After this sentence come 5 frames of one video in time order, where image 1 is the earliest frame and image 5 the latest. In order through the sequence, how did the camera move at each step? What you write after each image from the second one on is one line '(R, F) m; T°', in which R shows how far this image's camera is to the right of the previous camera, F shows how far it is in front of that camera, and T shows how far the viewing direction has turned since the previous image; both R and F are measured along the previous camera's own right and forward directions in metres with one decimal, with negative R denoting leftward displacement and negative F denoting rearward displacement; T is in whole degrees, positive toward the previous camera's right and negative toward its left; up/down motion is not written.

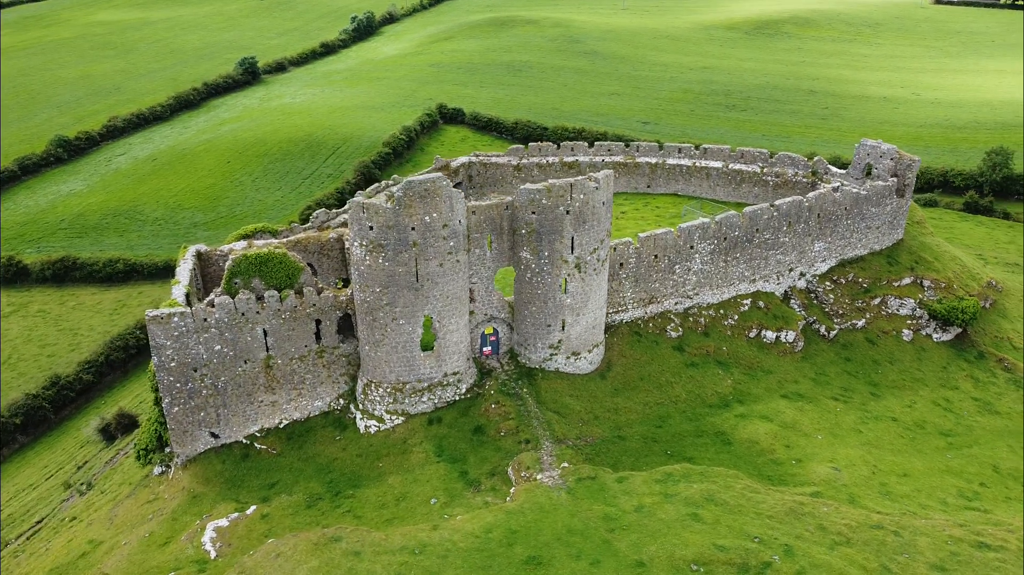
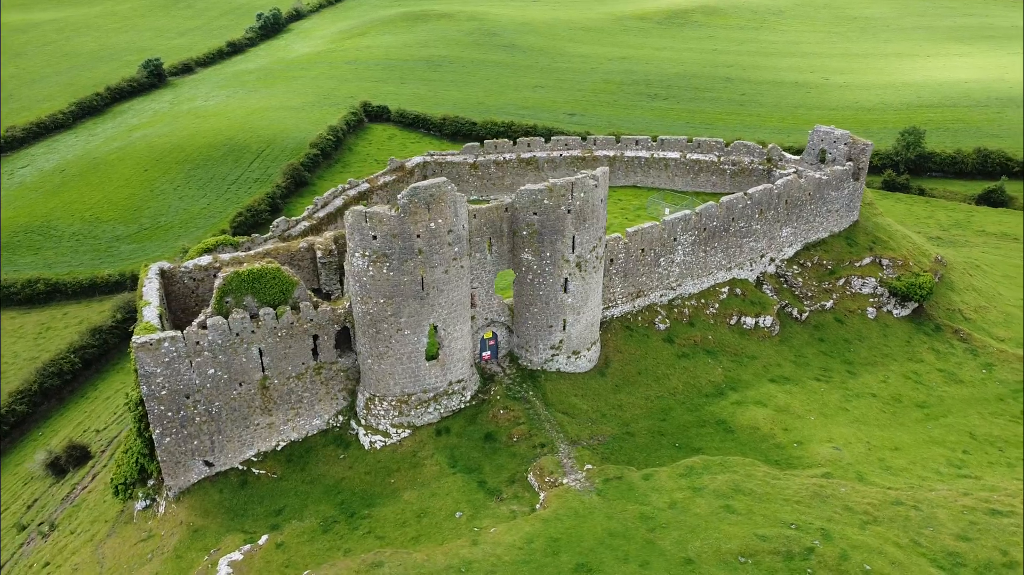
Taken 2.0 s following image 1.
(-2.5, +0.5) m; +6°
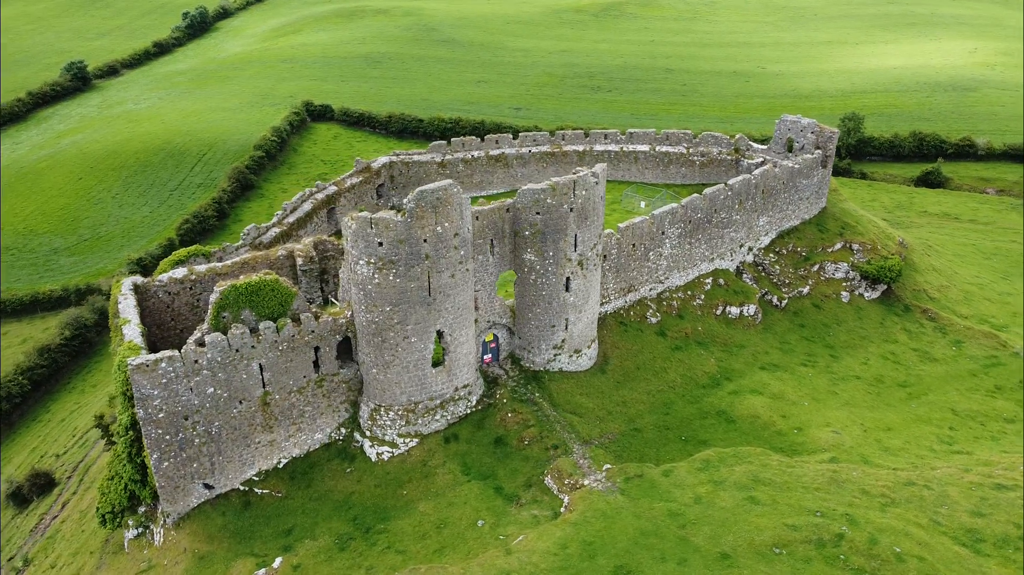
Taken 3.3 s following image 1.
(-1.9, +0.4) m; +5°
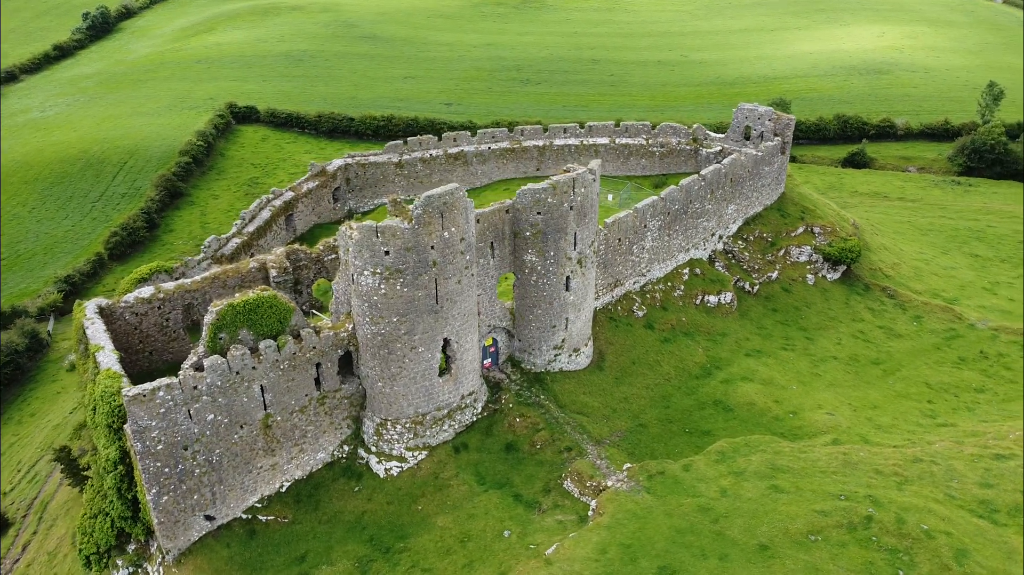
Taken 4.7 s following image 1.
(-2.2, +0.6) m; +6°
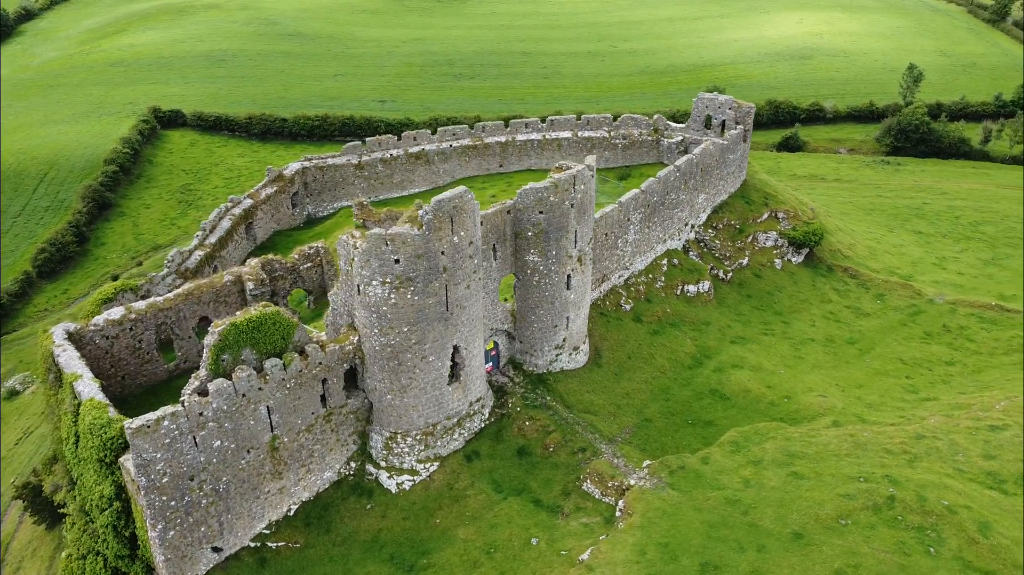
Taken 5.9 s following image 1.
(-2.1, +0.5) m; +5°
